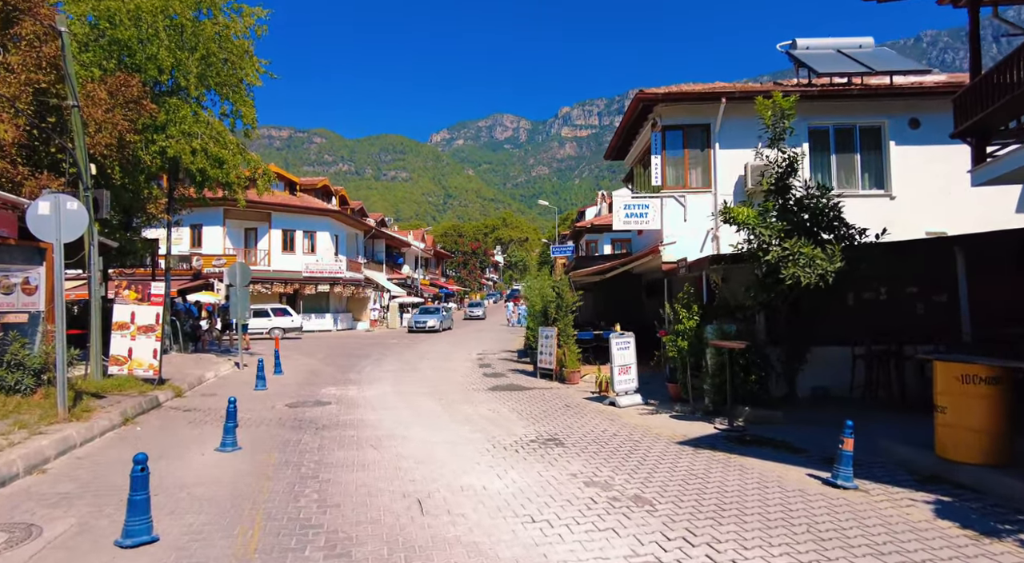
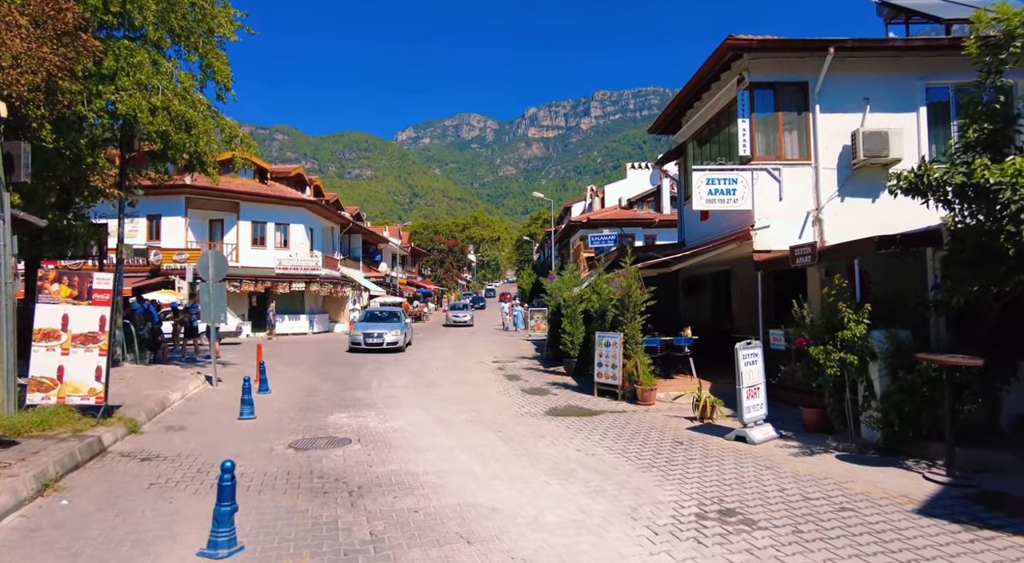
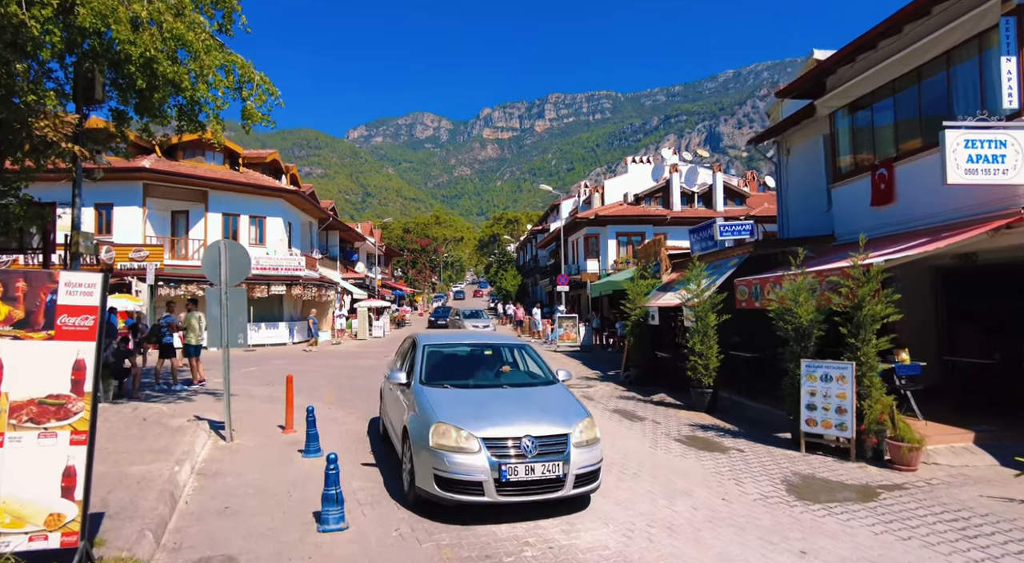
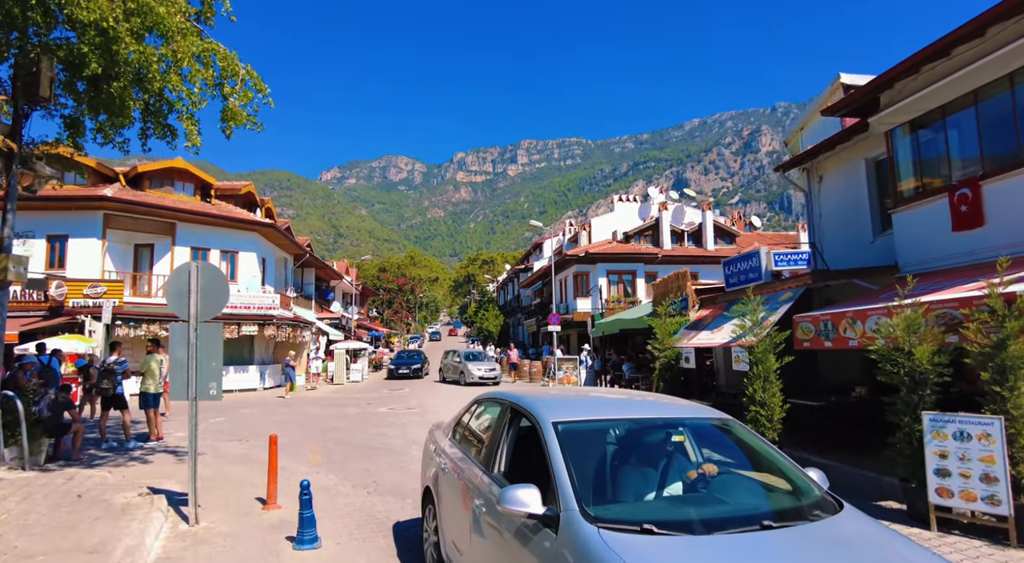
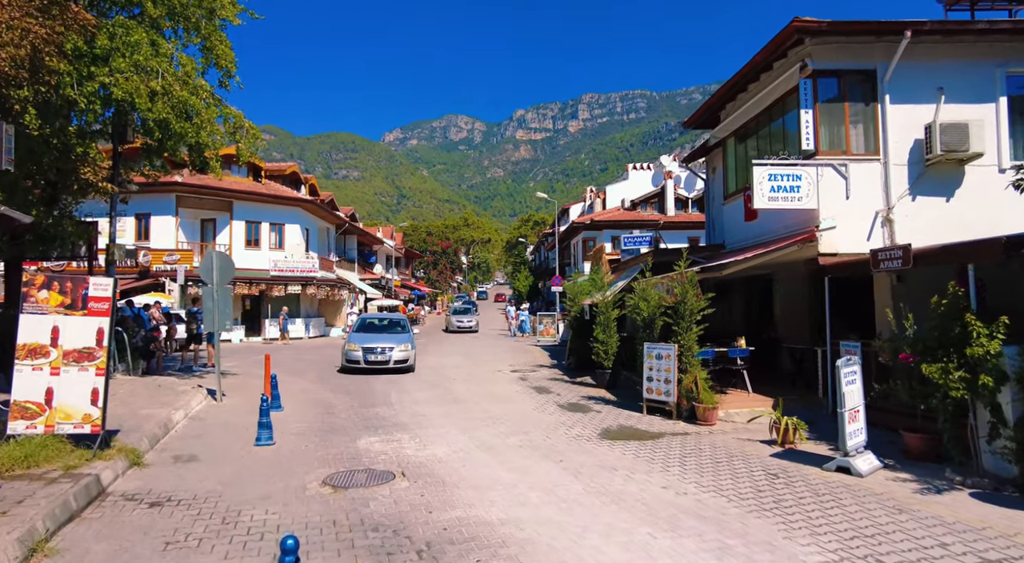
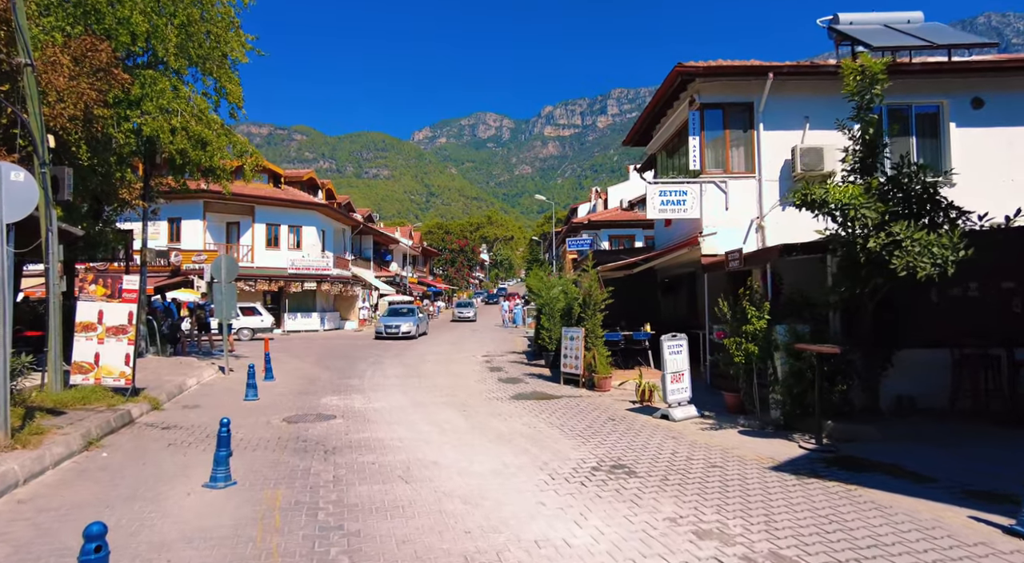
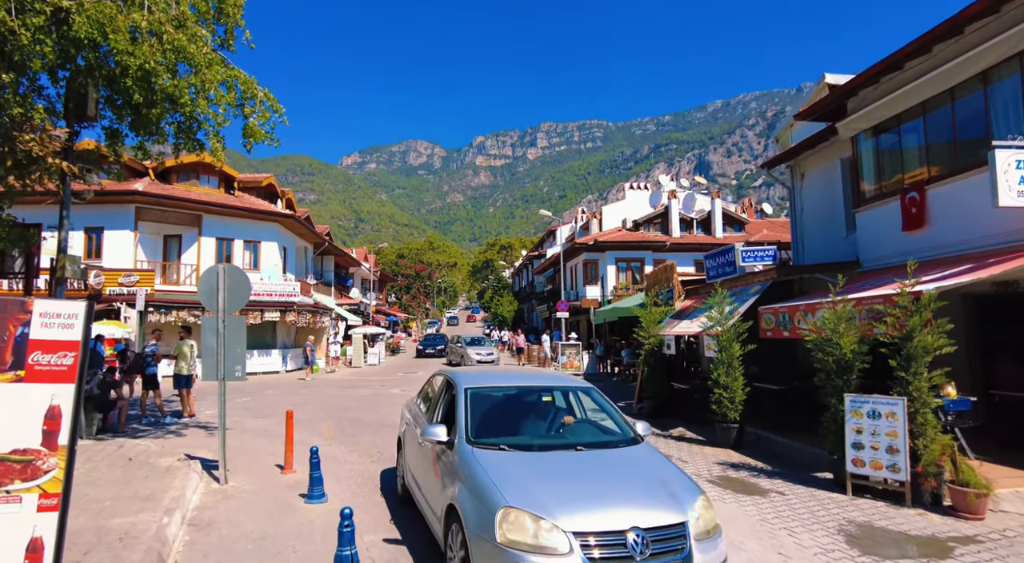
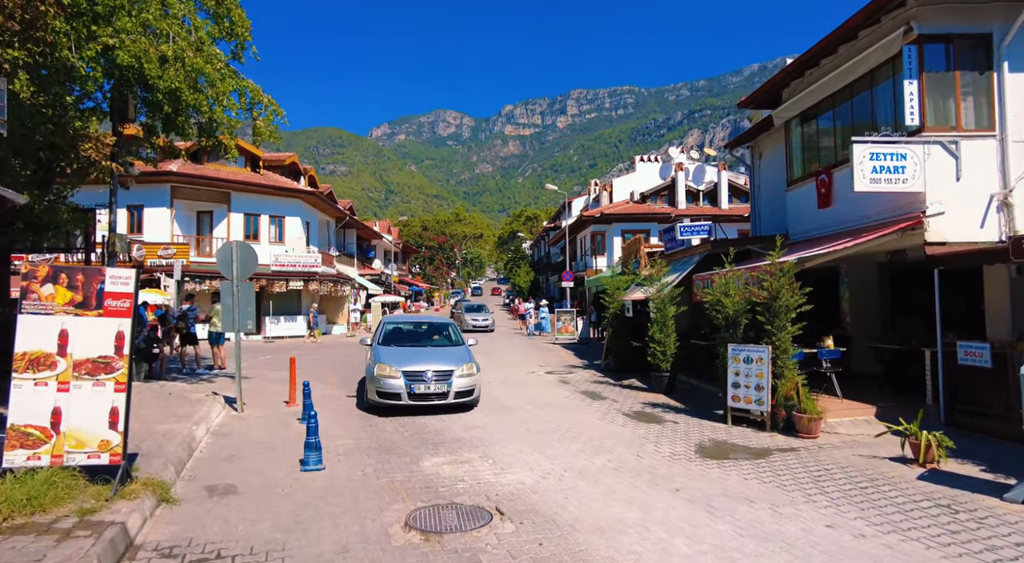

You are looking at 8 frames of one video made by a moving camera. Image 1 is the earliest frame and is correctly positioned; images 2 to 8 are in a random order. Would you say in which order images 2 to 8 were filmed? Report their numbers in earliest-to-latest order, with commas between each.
6, 2, 5, 8, 3, 7, 4
